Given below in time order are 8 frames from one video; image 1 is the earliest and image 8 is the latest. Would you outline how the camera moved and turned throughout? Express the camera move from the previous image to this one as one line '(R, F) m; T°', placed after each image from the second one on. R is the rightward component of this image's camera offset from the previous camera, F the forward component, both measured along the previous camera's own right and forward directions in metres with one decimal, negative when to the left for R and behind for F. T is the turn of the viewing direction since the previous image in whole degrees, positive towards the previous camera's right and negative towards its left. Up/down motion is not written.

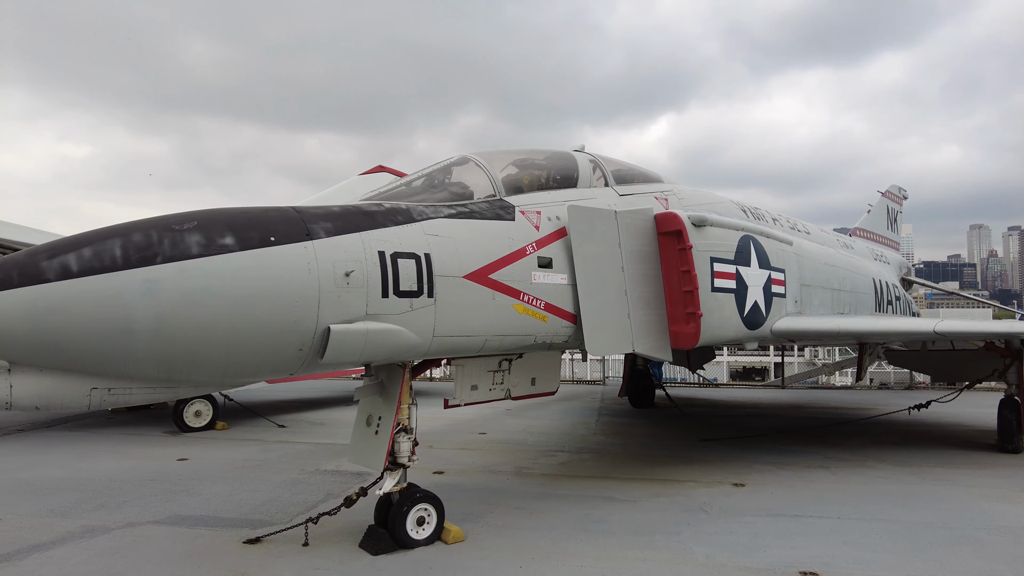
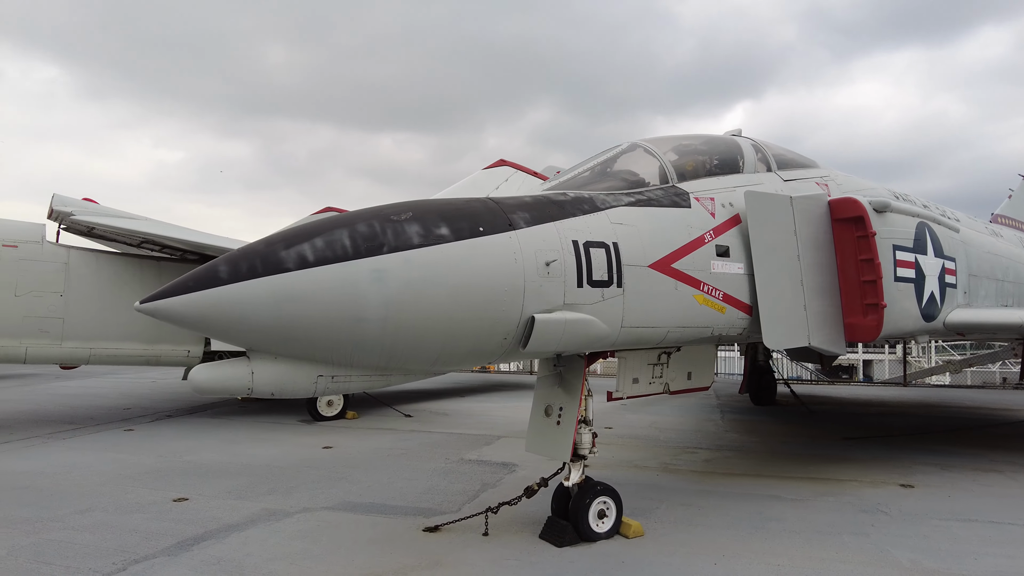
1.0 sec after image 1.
(-0.6, 0.0) m; -6°
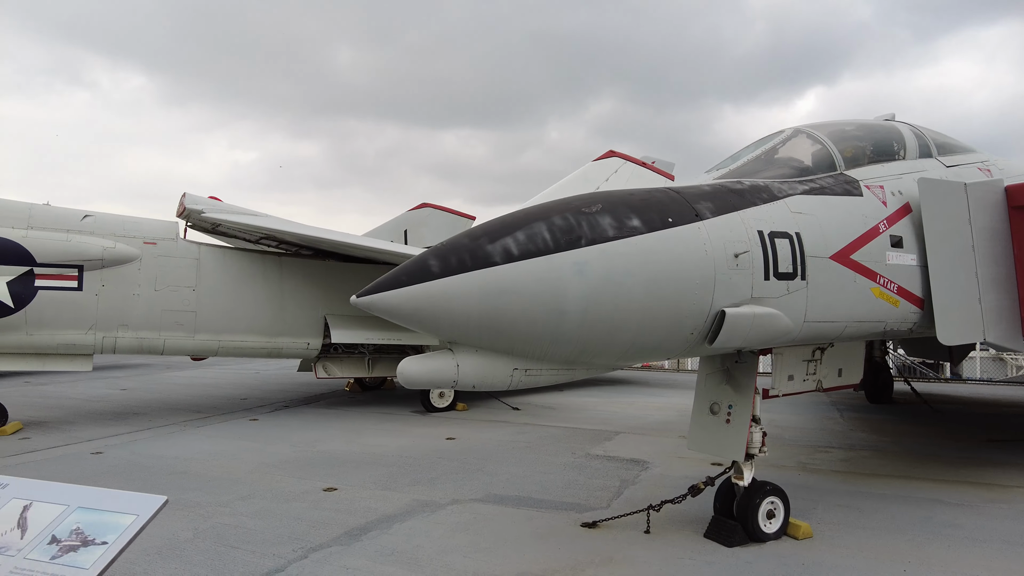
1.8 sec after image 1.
(-0.5, 0.0) m; -5°
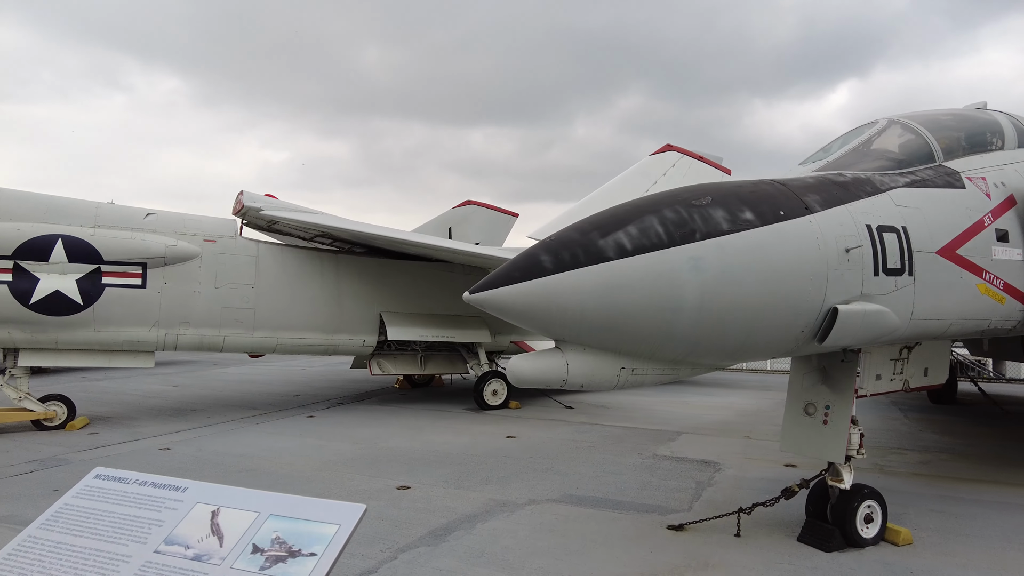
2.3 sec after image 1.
(-0.3, +0.1) m; -2°
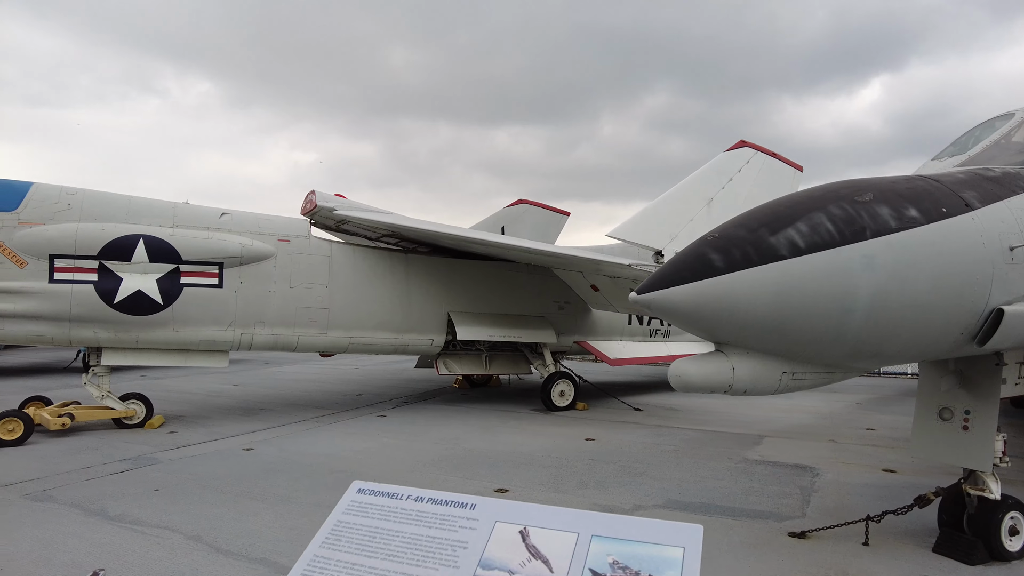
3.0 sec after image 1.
(-0.5, +0.1) m; -2°
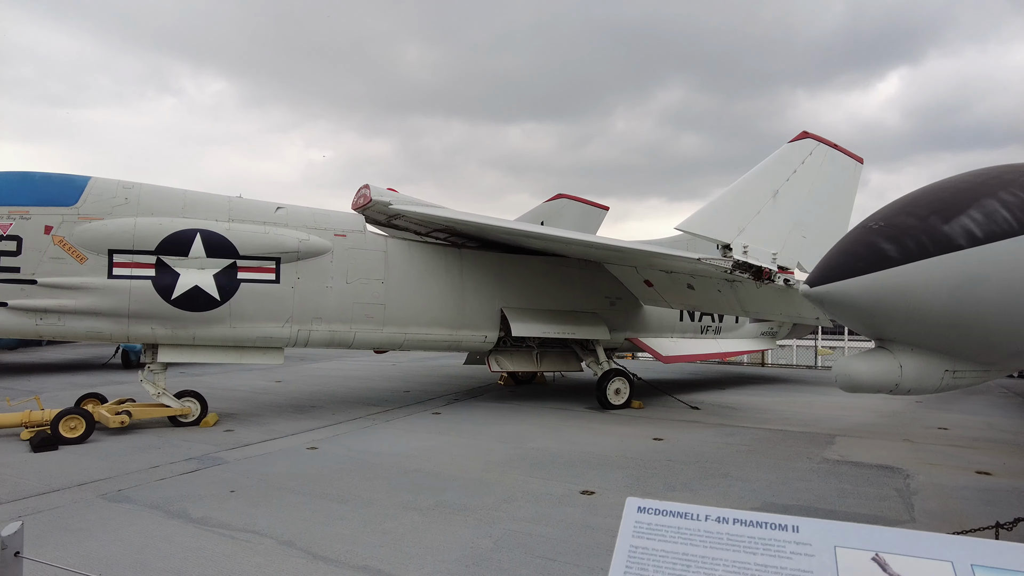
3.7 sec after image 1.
(-0.5, +0.2) m; -1°
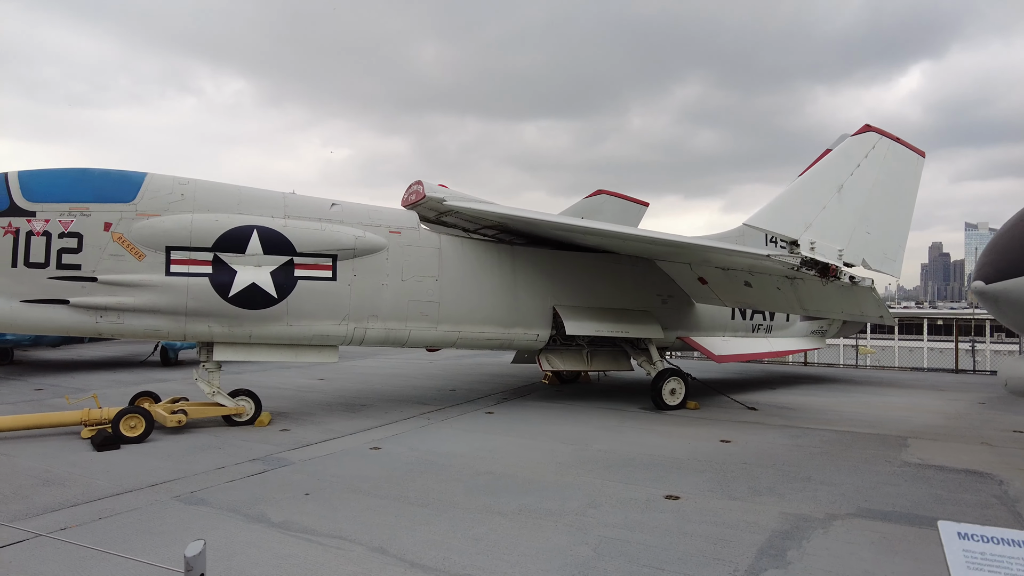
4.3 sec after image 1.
(-0.4, +0.1) m; -1°
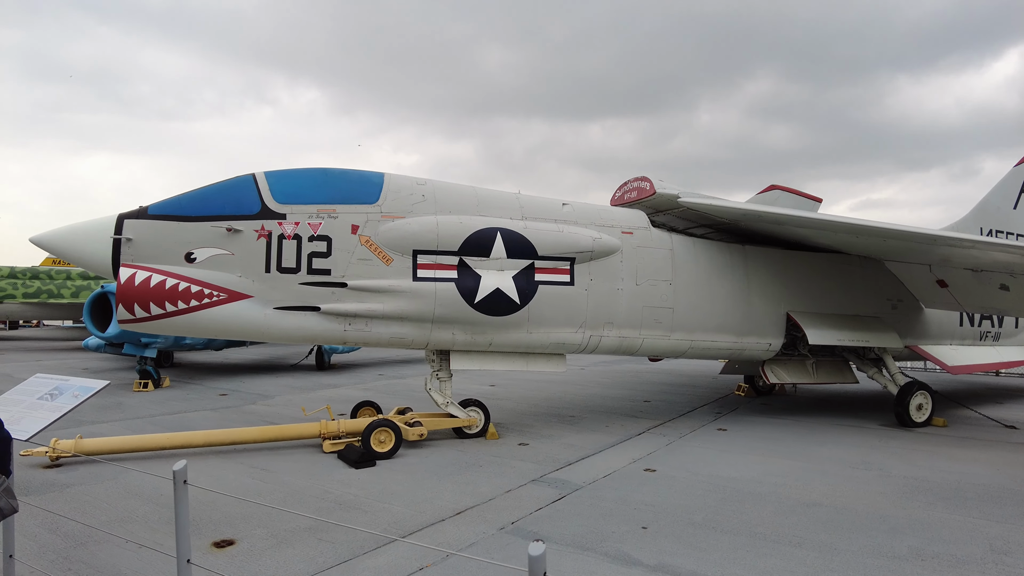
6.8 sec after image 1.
(-1.6, +0.4) m; -5°
